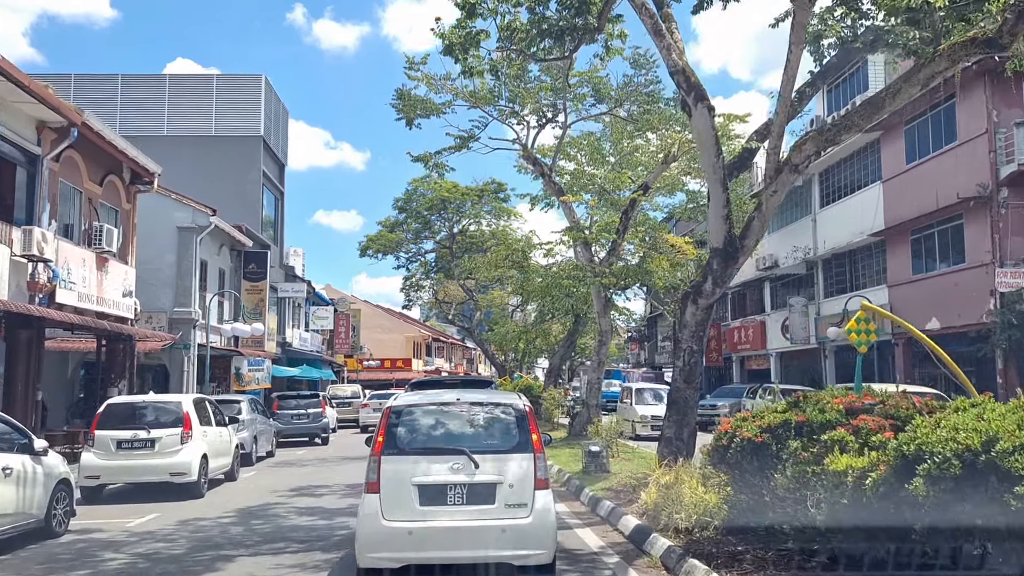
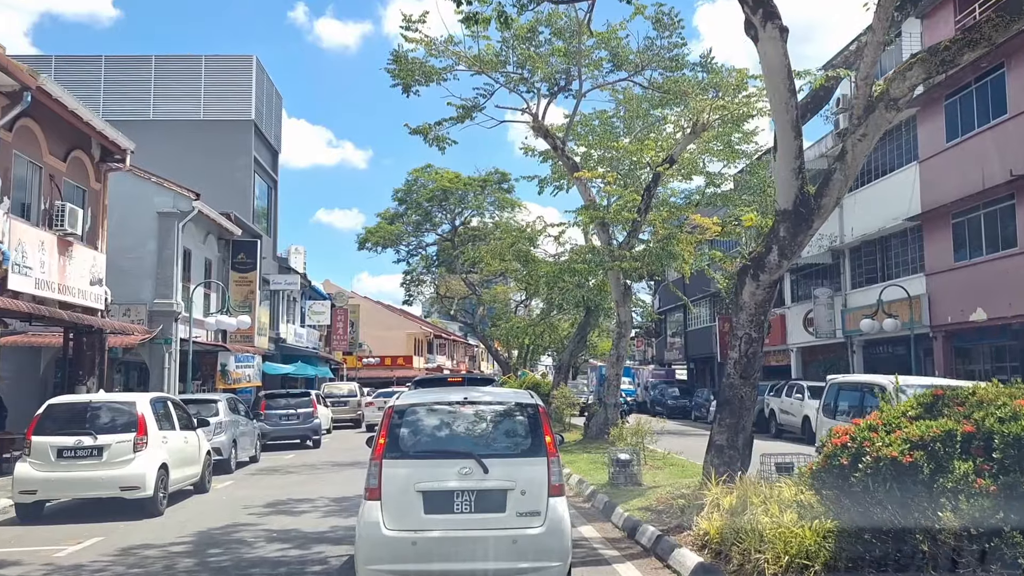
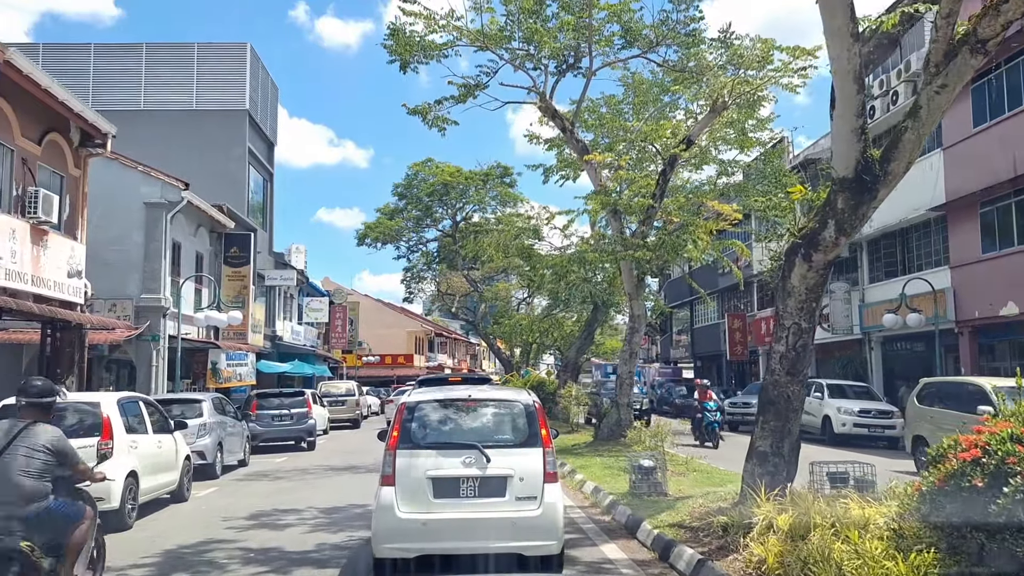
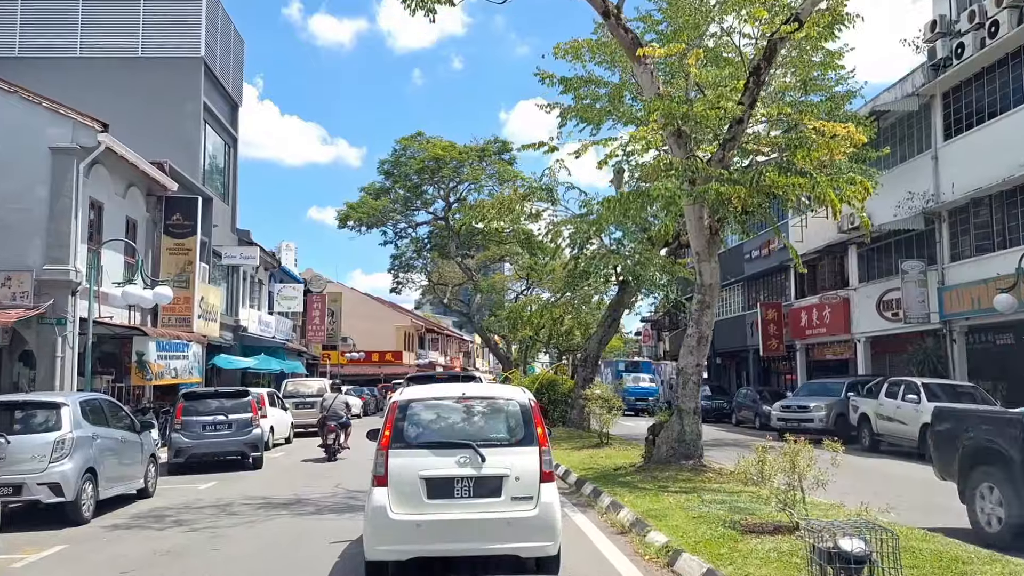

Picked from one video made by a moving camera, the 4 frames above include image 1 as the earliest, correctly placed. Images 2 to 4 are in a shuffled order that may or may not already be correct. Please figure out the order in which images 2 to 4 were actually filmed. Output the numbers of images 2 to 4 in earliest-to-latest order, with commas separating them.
2, 3, 4
